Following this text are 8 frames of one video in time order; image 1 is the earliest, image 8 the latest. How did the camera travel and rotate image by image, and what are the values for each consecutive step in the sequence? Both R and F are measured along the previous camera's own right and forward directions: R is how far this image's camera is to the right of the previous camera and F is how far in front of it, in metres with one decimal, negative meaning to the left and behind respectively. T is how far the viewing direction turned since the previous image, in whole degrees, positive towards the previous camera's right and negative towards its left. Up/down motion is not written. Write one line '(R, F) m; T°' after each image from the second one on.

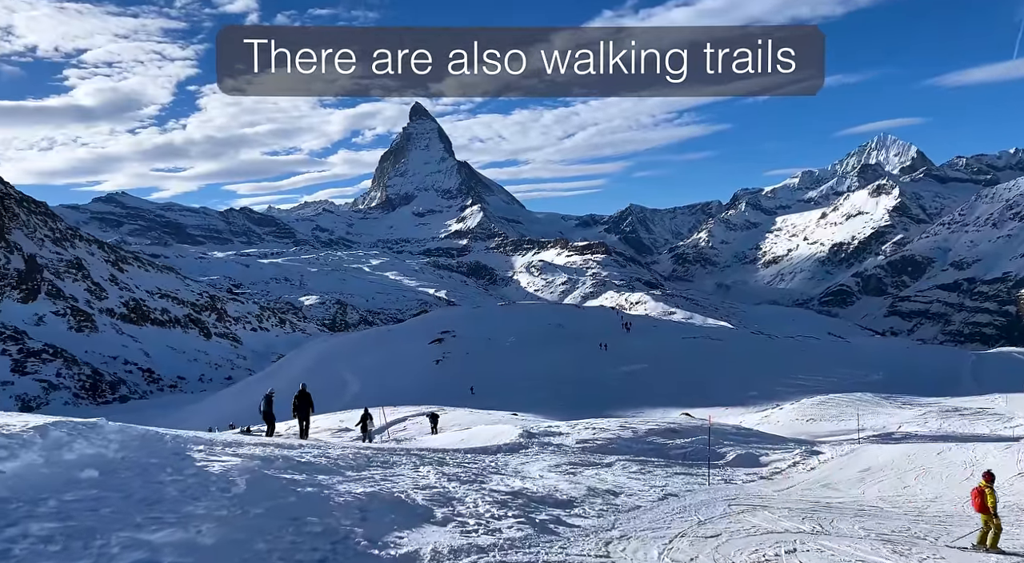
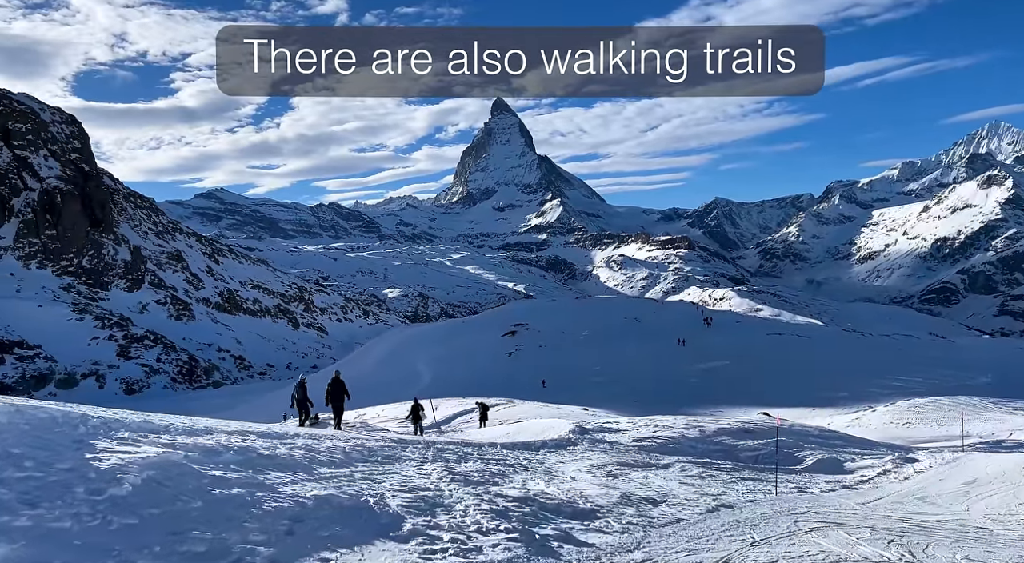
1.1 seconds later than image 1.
(+0.5, +1.2) m; -6°
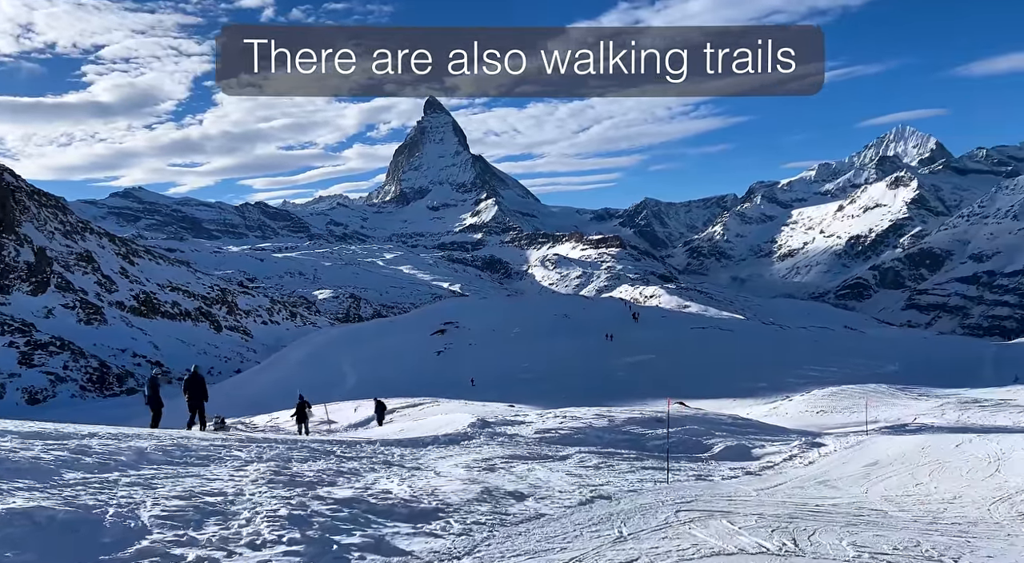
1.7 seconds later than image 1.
(+0.6, +0.7) m; +5°
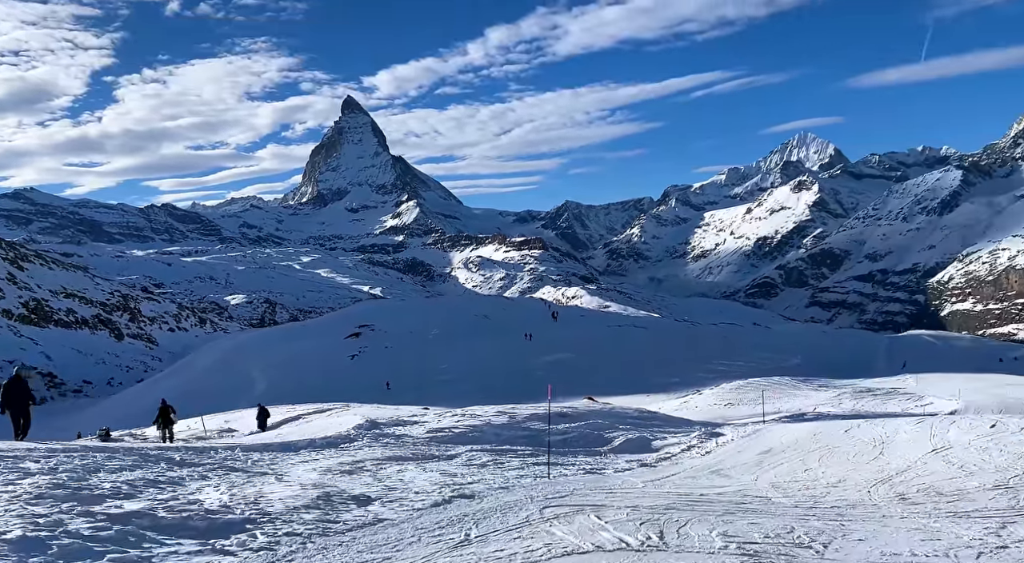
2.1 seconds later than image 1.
(+0.4, +0.4) m; +6°
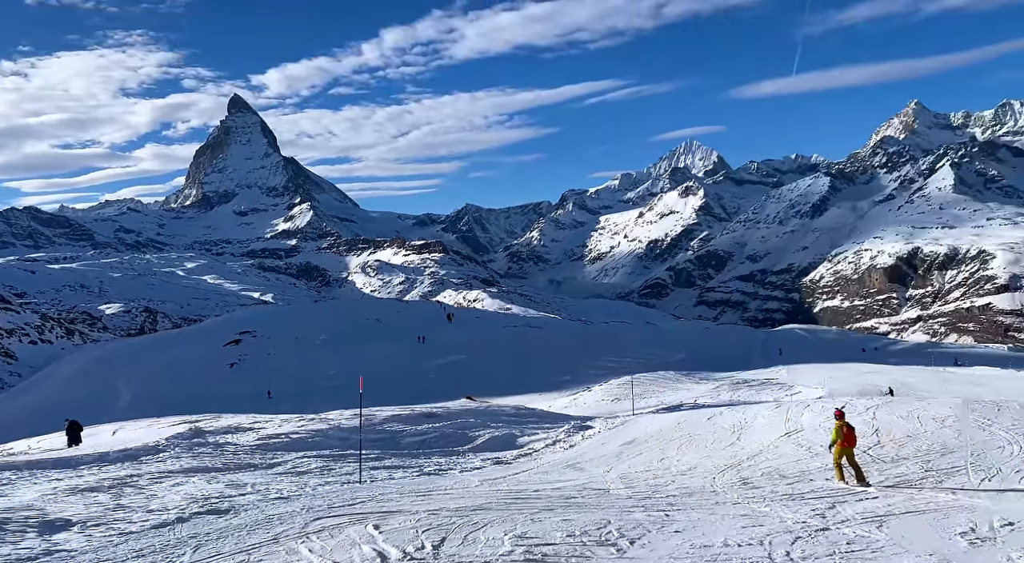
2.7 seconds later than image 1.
(+0.7, +0.7) m; +7°
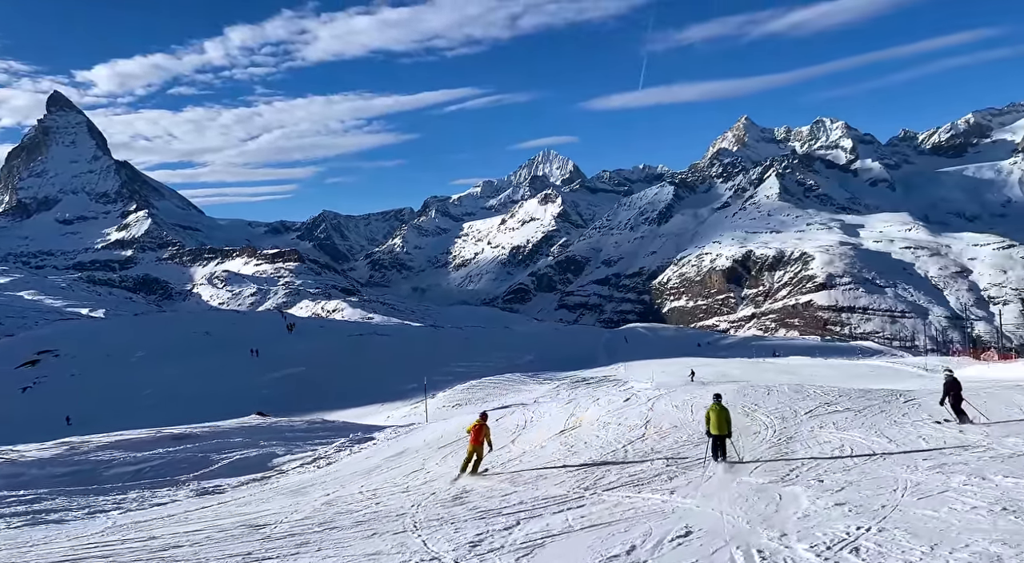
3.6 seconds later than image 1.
(+1.5, +1.2) m; +10°
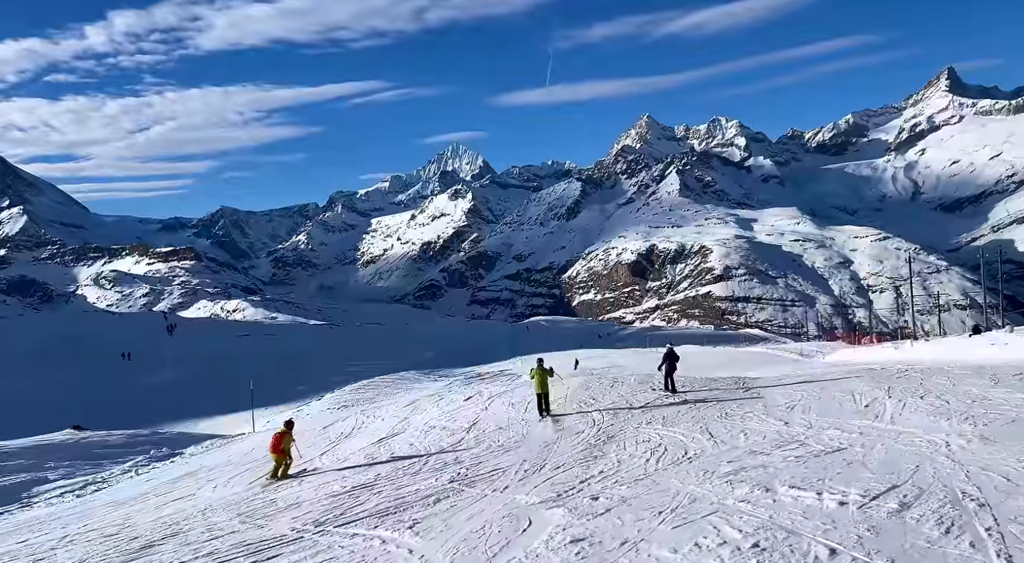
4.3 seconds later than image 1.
(+1.2, +1.1) m; +7°
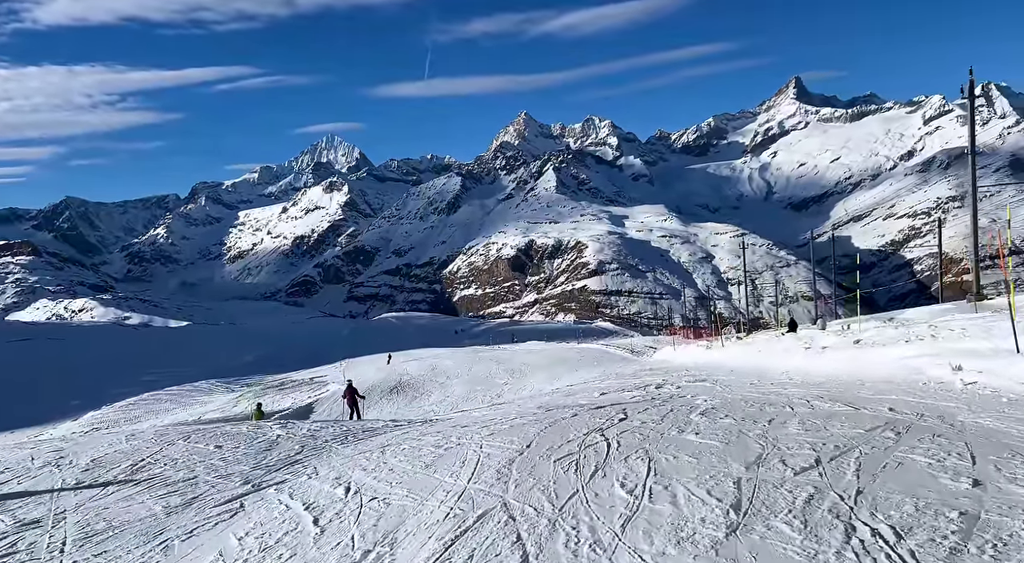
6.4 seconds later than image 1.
(+4.4, +6.8) m; +9°
